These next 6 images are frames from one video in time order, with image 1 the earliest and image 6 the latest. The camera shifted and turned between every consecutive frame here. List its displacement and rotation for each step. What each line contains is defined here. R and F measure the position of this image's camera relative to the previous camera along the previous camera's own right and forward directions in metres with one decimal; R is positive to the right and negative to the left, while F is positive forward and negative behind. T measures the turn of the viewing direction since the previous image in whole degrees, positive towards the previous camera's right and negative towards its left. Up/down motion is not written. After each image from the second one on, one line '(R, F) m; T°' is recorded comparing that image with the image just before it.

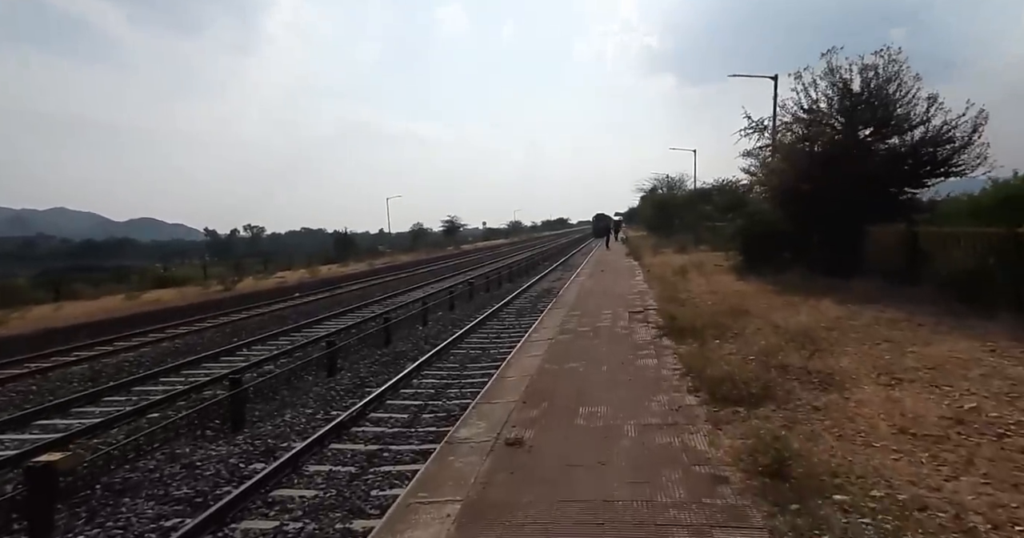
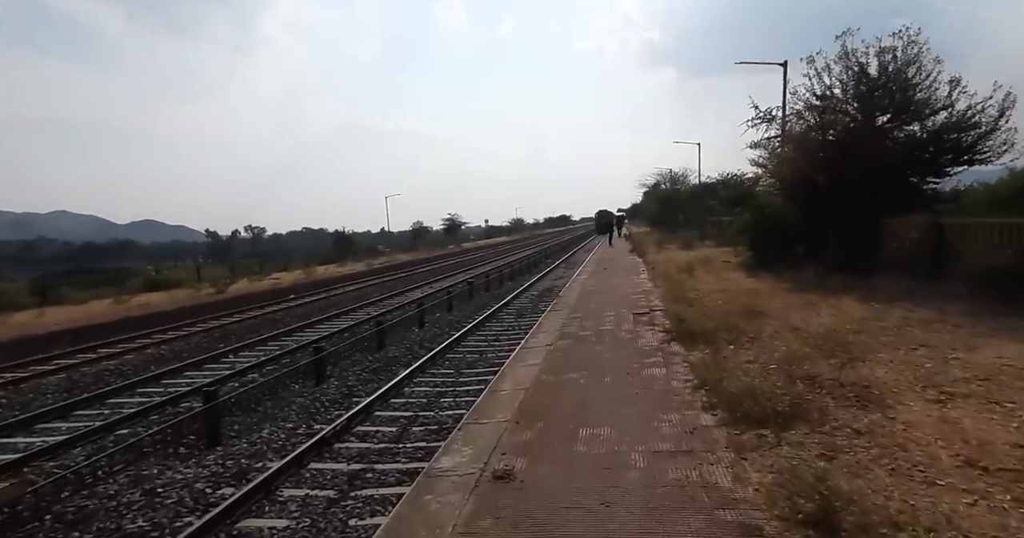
(+0.1, +0.8) m; 0°
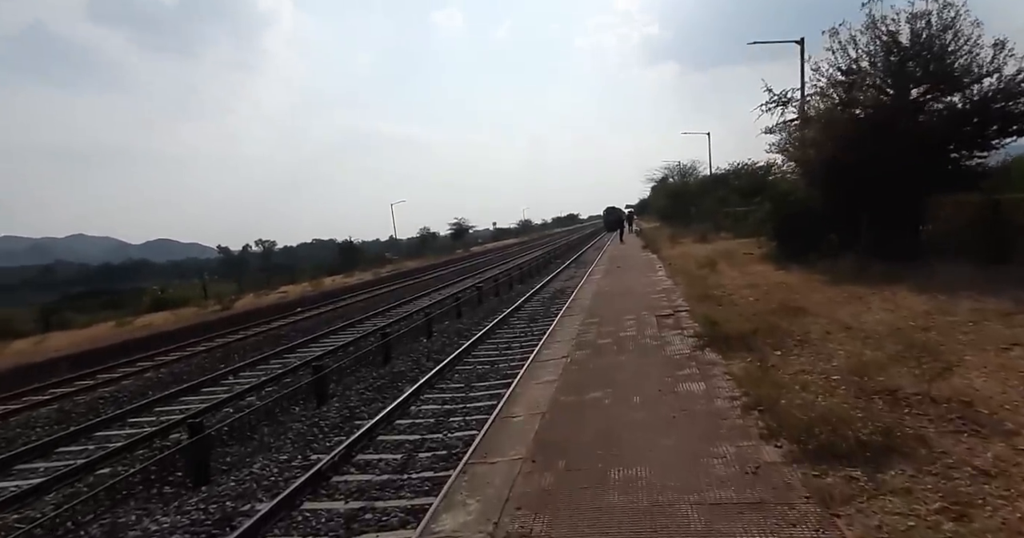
(0.0, +1.1) m; -1°
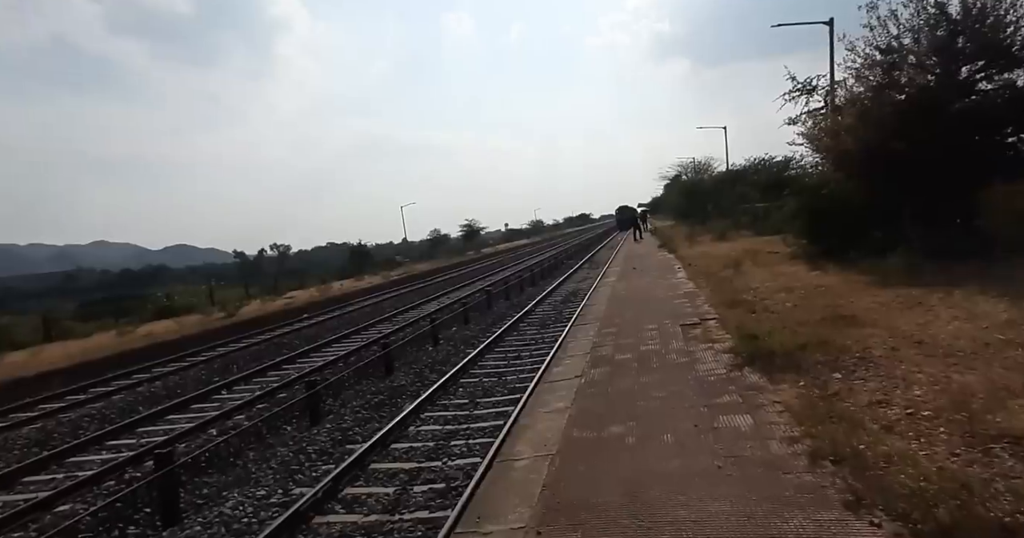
(+0.1, +1.2) m; -1°
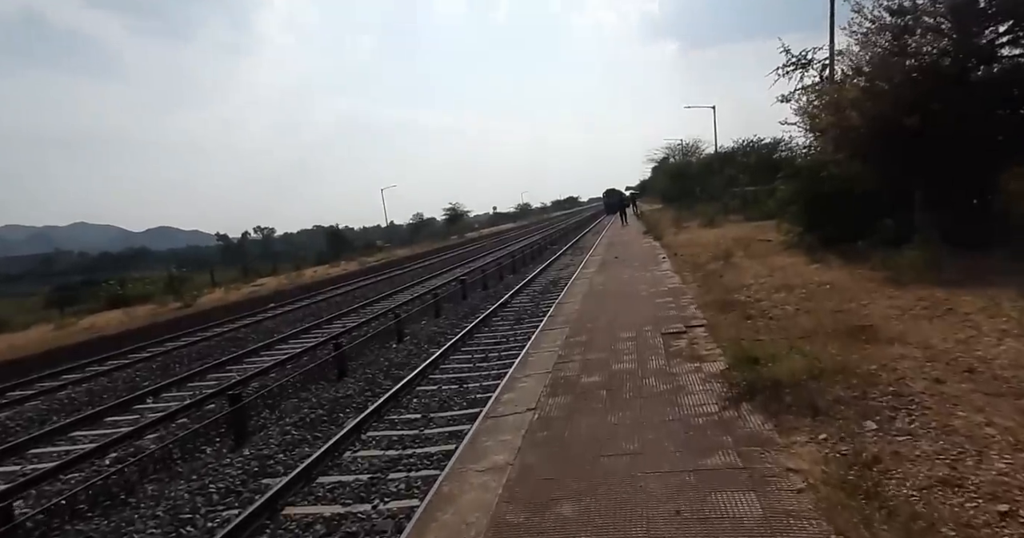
(+0.6, +1.7) m; +1°
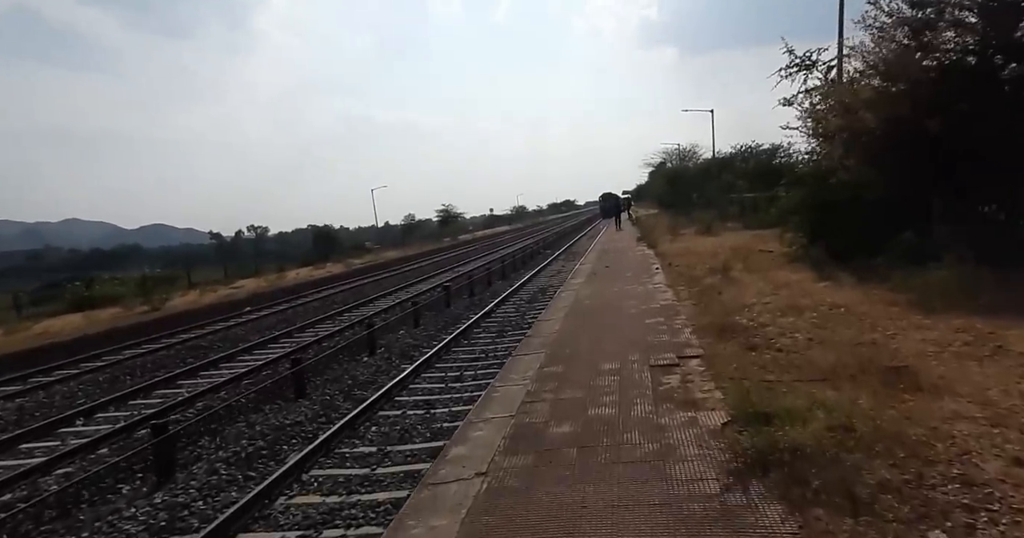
(+0.4, +1.4) m; 0°
